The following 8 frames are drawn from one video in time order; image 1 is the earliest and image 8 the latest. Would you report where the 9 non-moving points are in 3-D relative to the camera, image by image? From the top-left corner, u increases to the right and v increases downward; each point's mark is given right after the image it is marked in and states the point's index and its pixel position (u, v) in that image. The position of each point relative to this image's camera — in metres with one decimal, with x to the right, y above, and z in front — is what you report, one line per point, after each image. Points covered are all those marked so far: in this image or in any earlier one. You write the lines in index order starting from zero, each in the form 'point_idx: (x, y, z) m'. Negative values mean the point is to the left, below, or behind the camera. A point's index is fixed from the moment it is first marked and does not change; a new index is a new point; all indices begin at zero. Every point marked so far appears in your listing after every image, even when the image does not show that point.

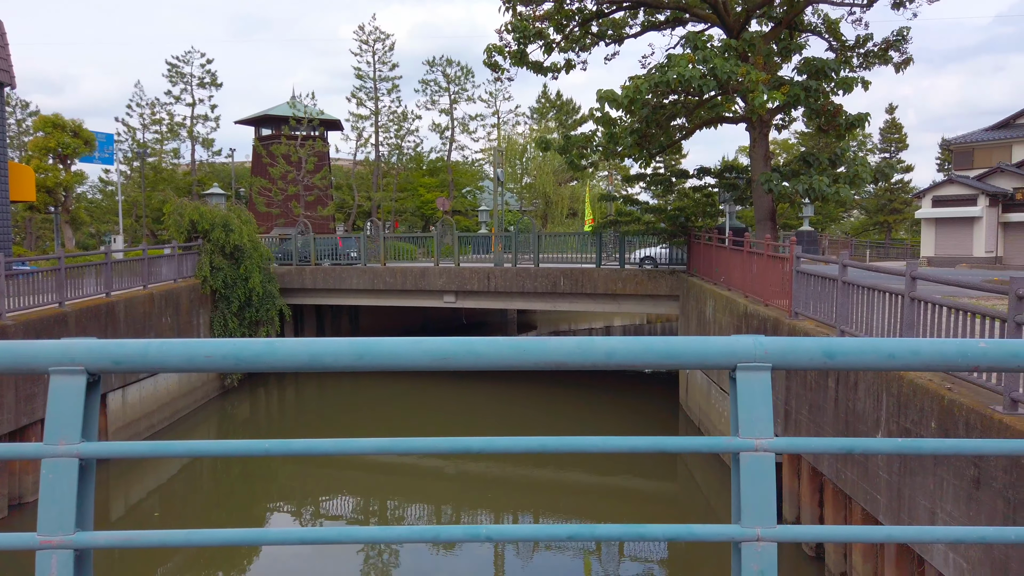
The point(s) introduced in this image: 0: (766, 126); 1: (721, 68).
0: (+4.1, +2.6, +12.2) m
1: (+2.8, +2.9, +10.2) m
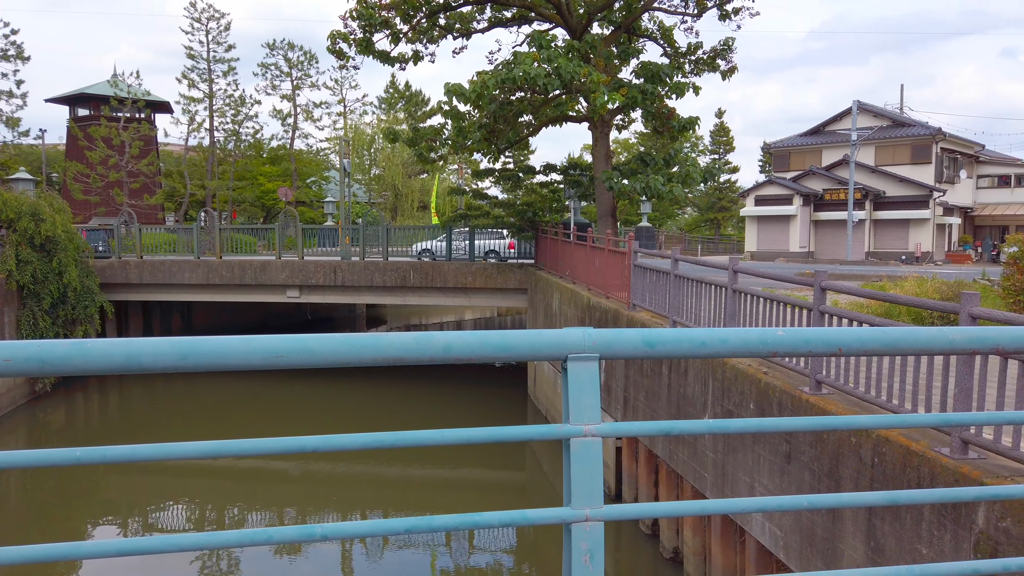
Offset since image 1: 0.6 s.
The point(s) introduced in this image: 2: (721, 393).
0: (+1.6, +2.7, +12.8) m
1: (+0.7, +3.0, +10.5) m
2: (+1.8, -0.9, +6.4) m
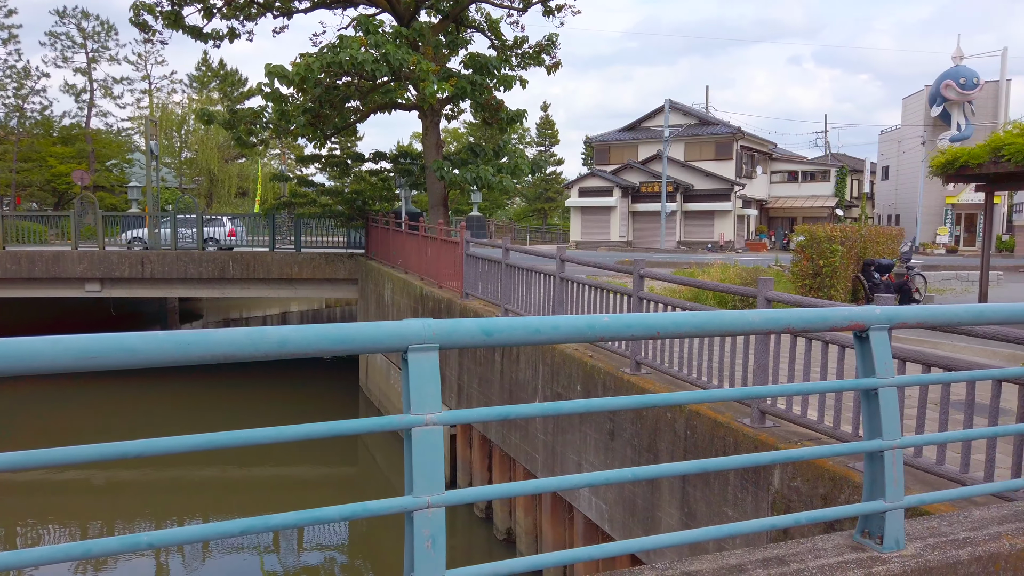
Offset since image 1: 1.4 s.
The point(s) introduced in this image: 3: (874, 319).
0: (-1.3, +2.9, +12.8) m
1: (-1.6, +3.2, +10.3) m
2: (+0.3, -0.8, +6.7) m
3: (+1.0, -0.1, +2.2) m
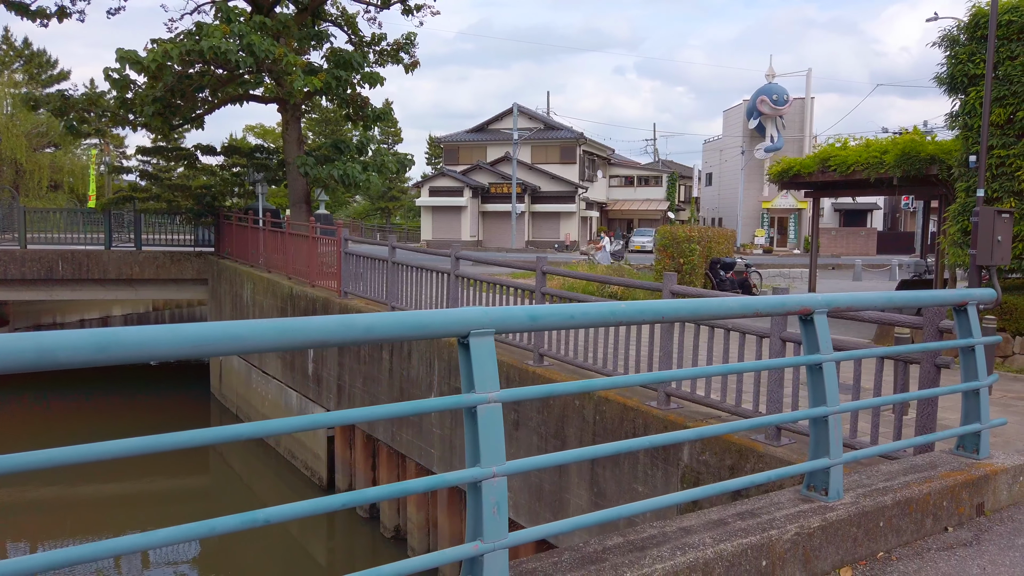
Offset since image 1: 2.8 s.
0: (-3.5, +2.9, +12.4) m
1: (-3.3, +3.2, +9.9) m
2: (-0.6, -0.7, +6.8) m
3: (+1.0, -0.1, +2.6) m
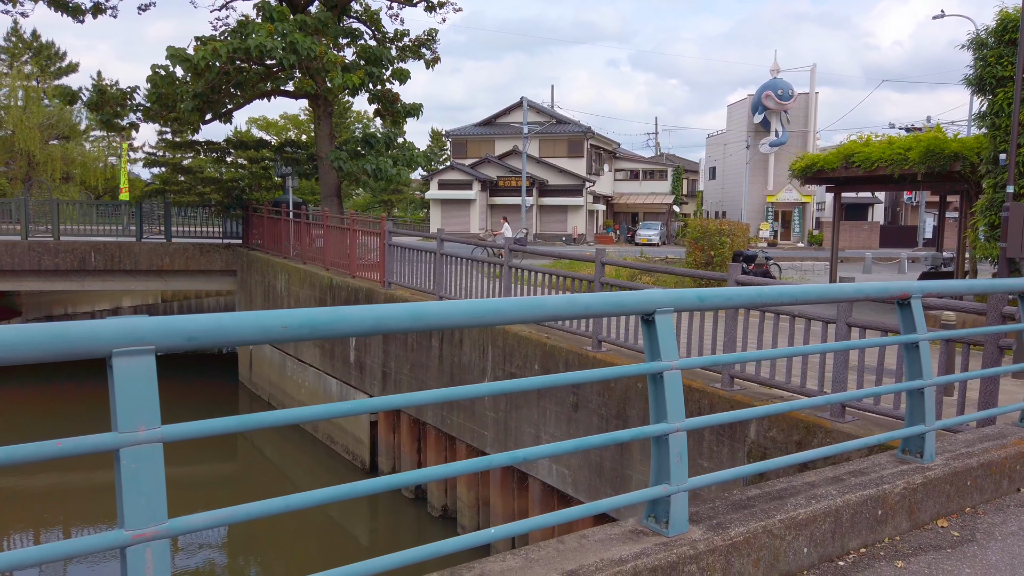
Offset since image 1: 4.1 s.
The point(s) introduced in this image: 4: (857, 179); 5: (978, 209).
0: (-3.1, +3.1, +12.7) m
1: (-2.9, +3.3, +10.2) m
2: (-0.1, -0.7, +7.1) m
3: (+1.6, 0.0, +2.9) m
4: (+4.8, +1.5, +10.6) m
5: (+4.8, +0.8, +7.8) m
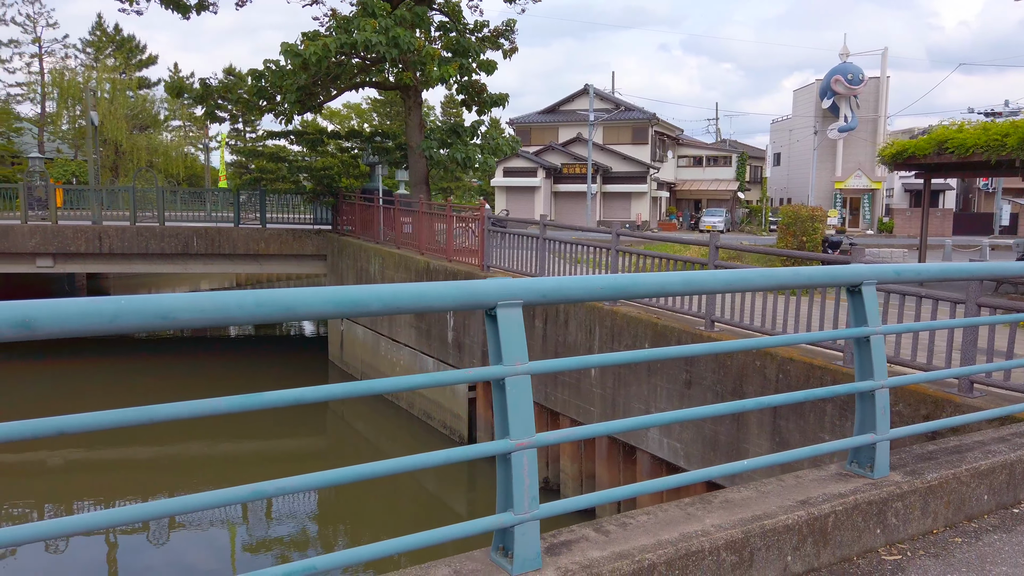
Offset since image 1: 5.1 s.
0: (-1.6, +3.3, +13.1) m
1: (-1.6, +3.5, +10.7) m
2: (+1.0, -0.5, +7.5) m
3: (+2.4, +0.1, +3.2) m
4: (+6.1, +1.7, +10.6) m
5: (+5.9, +1.0, +7.8) m
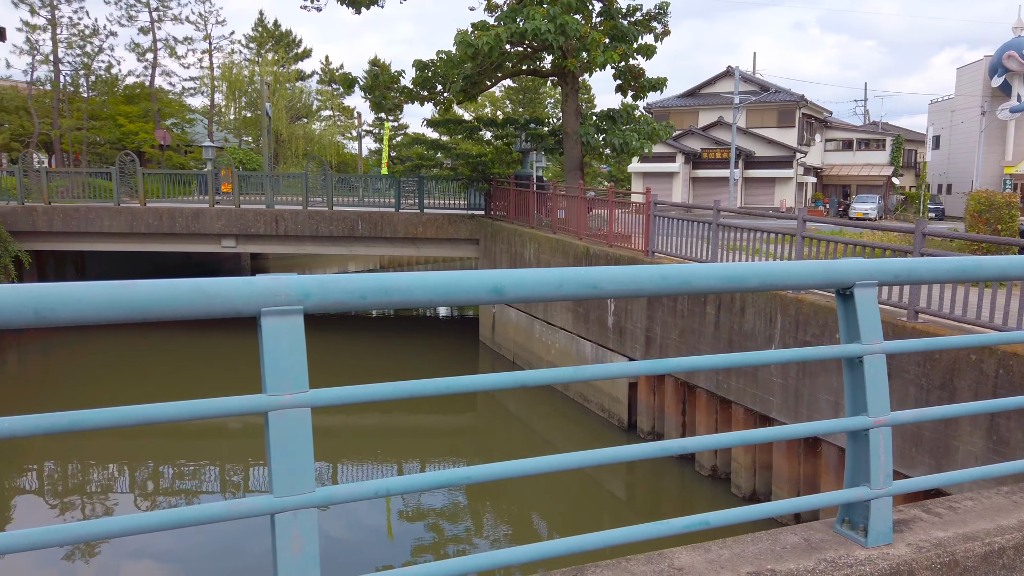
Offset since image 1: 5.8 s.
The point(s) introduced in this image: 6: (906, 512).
0: (+1.1, +3.6, +13.2) m
1: (+0.8, +3.8, +10.8) m
2: (+2.7, -0.4, +7.3) m
3: (+3.4, +0.1, +2.8) m
4: (+8.3, +1.8, +9.5) m
5: (+7.7, +1.0, +6.9) m
6: (+1.1, -0.6, +2.1) m
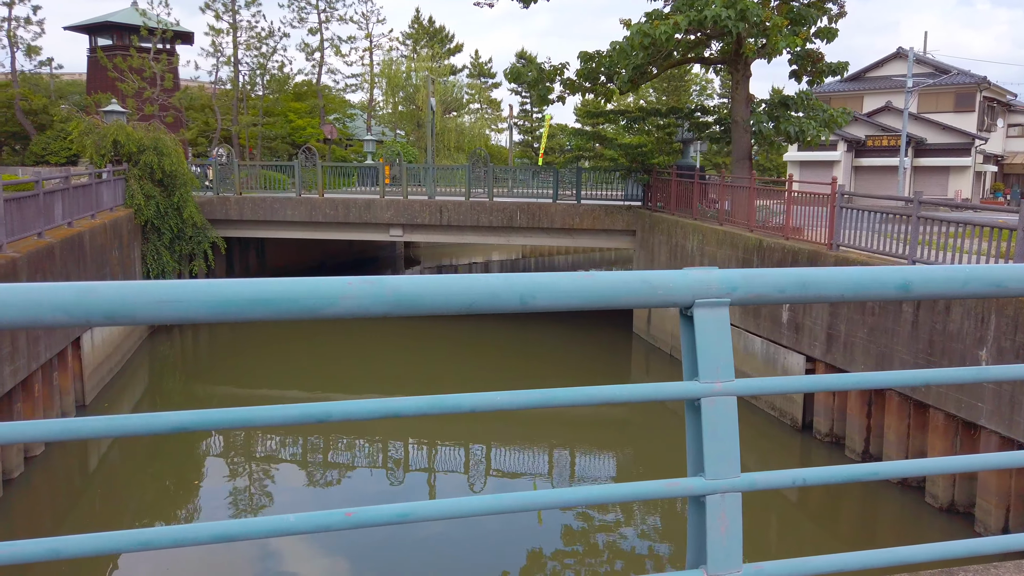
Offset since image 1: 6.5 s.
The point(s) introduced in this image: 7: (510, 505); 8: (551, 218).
0: (+4.0, +3.7, +12.8) m
1: (+3.3, +3.8, +10.5) m
2: (+4.5, -0.4, +6.8) m
3: (+4.4, 0.0, +2.2) m
4: (+10.4, +1.7, +8.0) m
5: (+9.3, +0.9, +5.5) m
6: (+2.0, -0.6, +1.9) m
7: (0.0, -0.4, +1.3) m
8: (+0.8, +1.4, +15.4) m
